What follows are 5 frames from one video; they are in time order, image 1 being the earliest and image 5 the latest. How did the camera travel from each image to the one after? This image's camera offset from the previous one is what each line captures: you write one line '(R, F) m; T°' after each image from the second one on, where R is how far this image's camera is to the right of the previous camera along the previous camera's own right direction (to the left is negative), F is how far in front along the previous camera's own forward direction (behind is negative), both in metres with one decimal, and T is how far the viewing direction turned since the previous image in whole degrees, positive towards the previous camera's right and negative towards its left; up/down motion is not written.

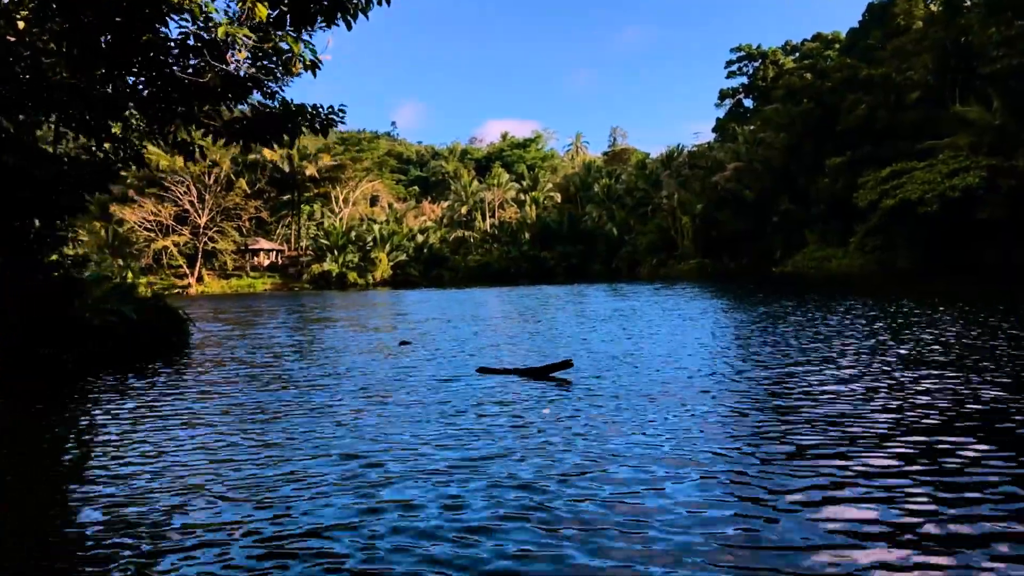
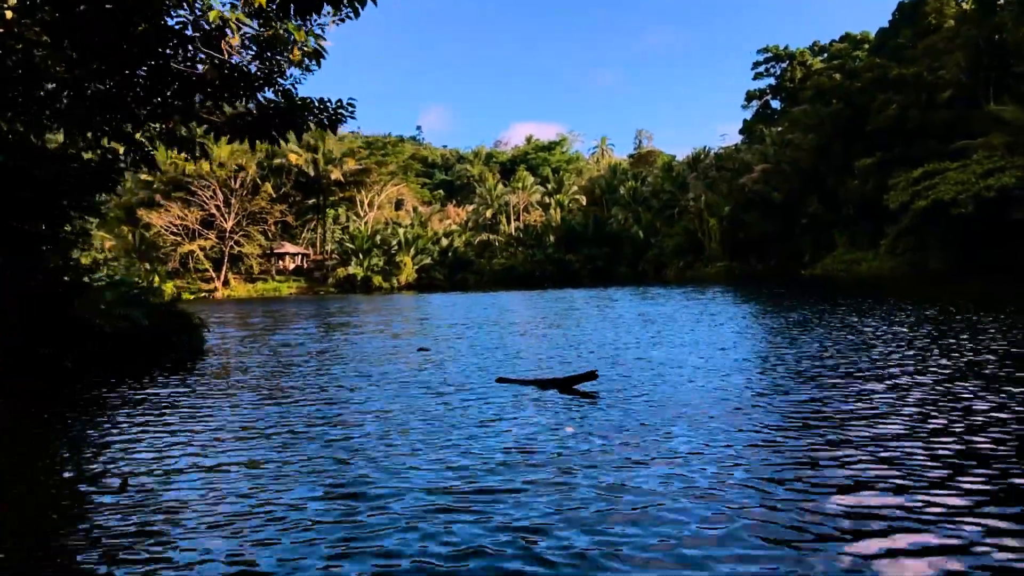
(0.0, +0.2) m; -2°
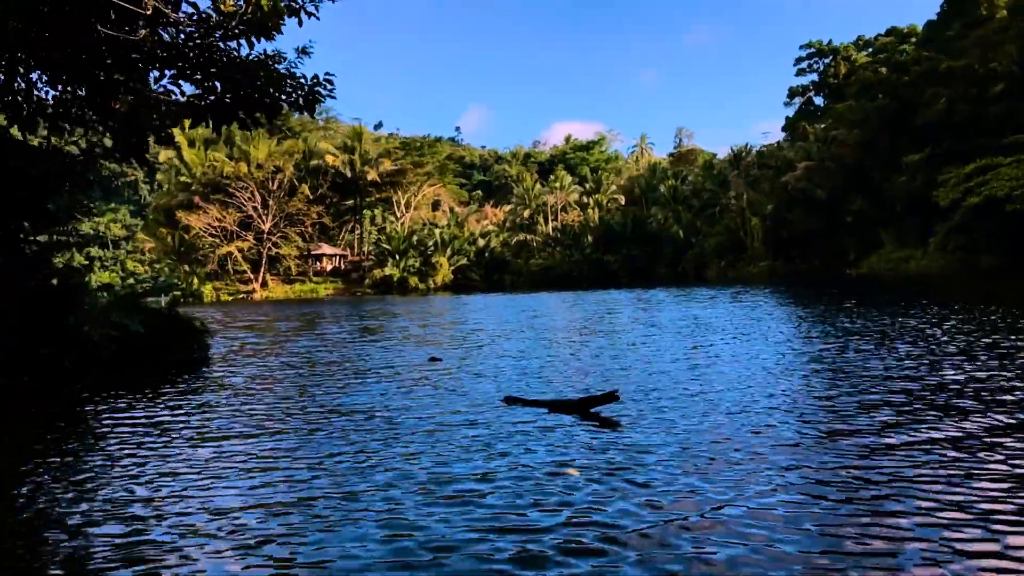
(0.0, +0.4) m; -3°
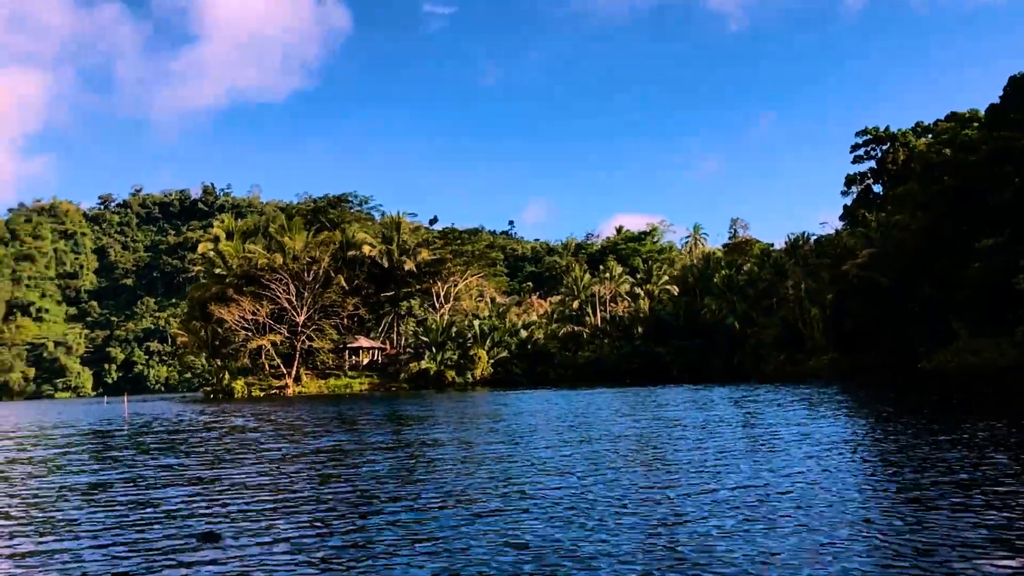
(+0.4, +1.4) m; -4°
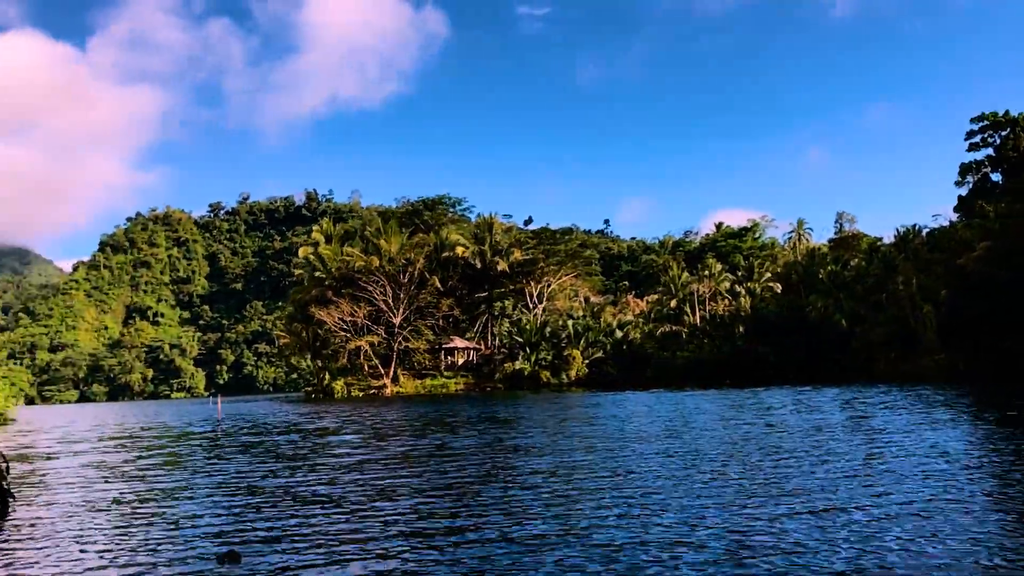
(+0.1, +0.3) m; -7°
